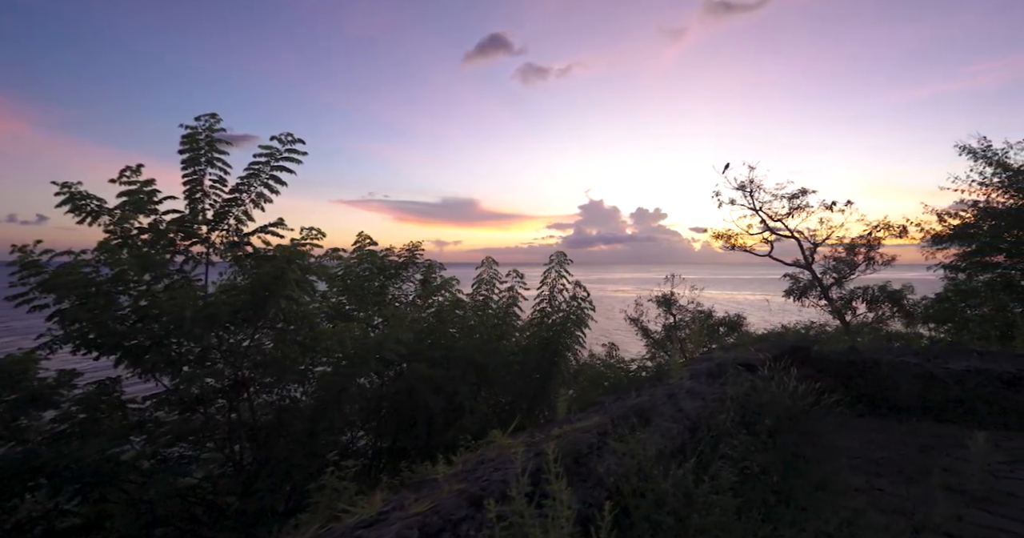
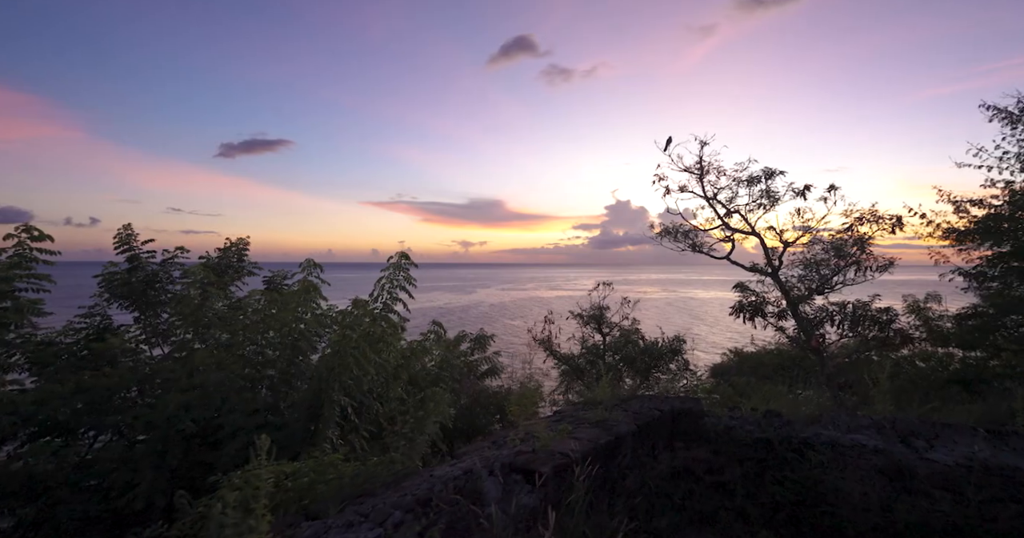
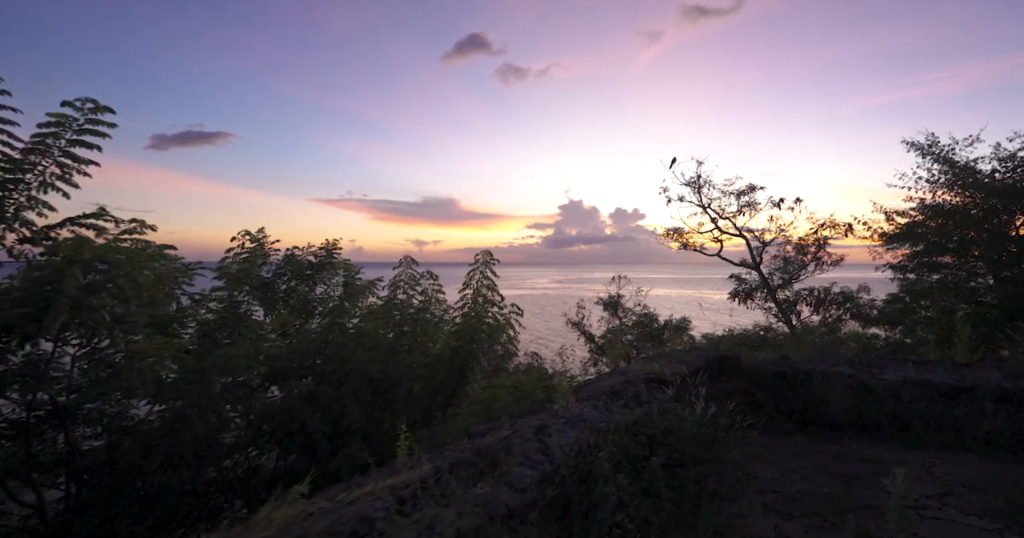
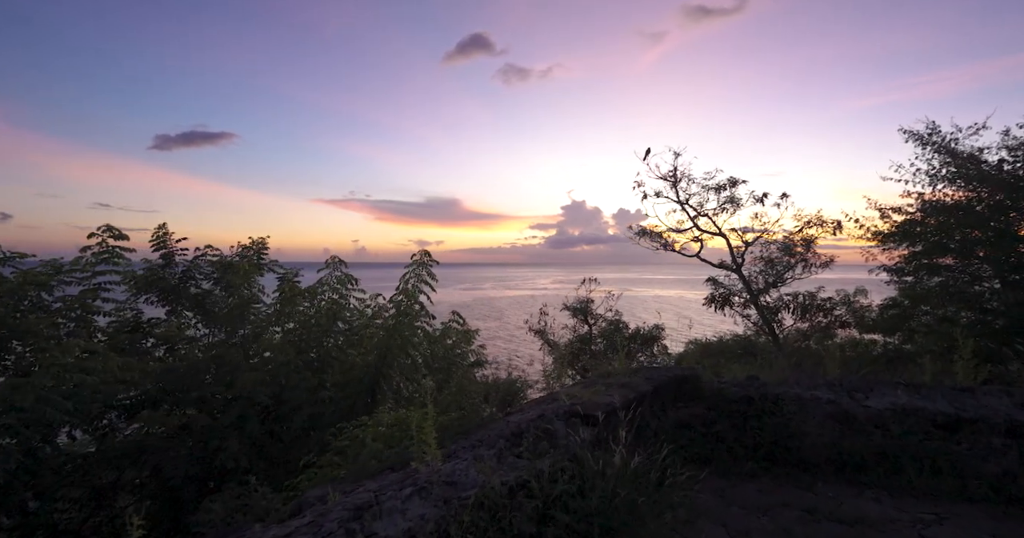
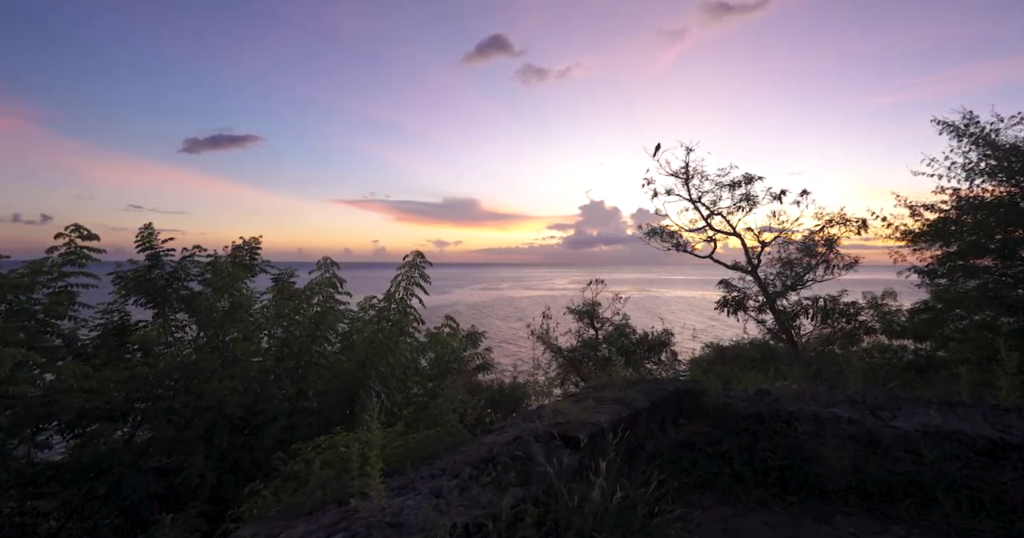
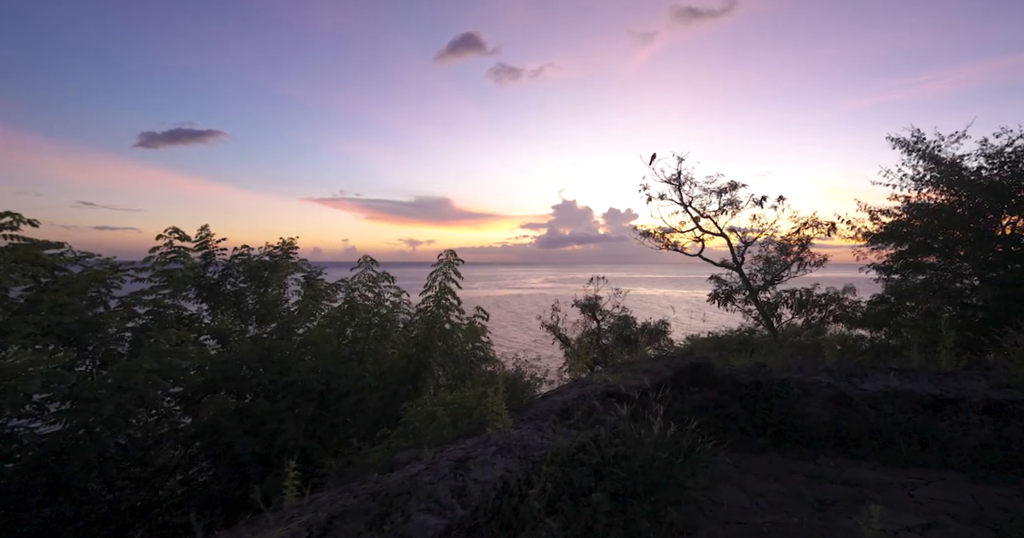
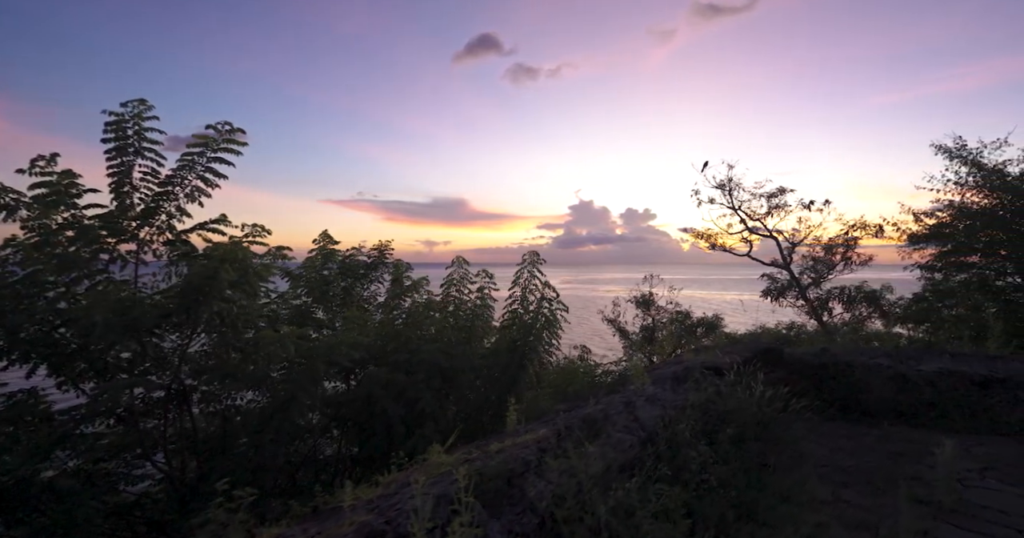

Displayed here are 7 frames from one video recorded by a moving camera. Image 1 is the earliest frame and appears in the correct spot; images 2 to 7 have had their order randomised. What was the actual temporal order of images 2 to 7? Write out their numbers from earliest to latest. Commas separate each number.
7, 3, 6, 4, 5, 2
